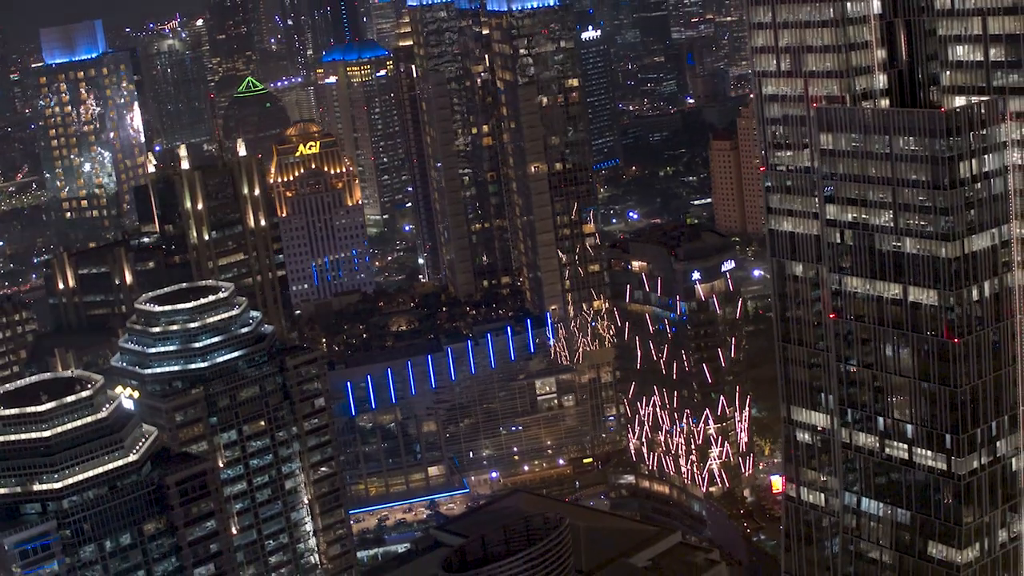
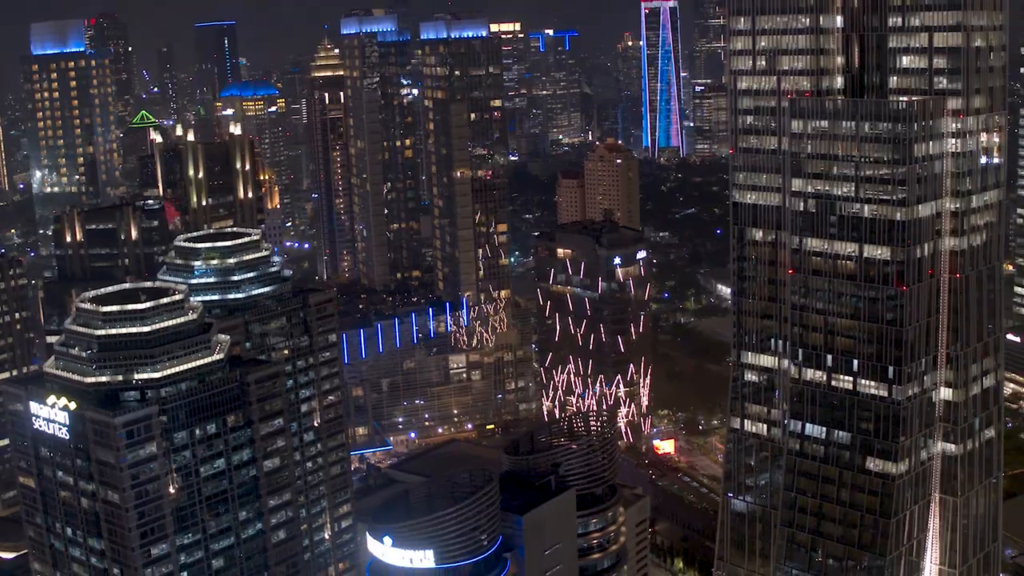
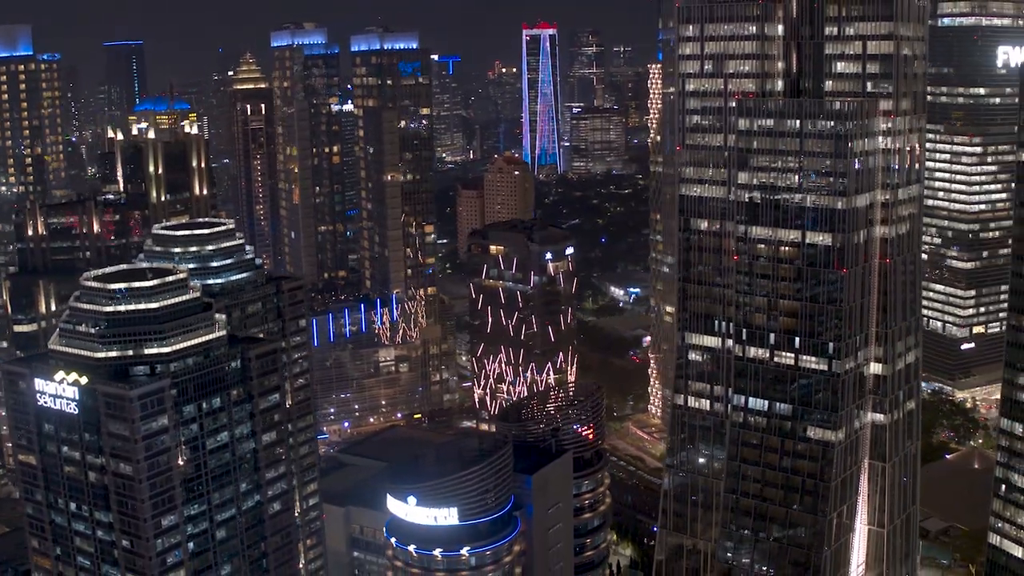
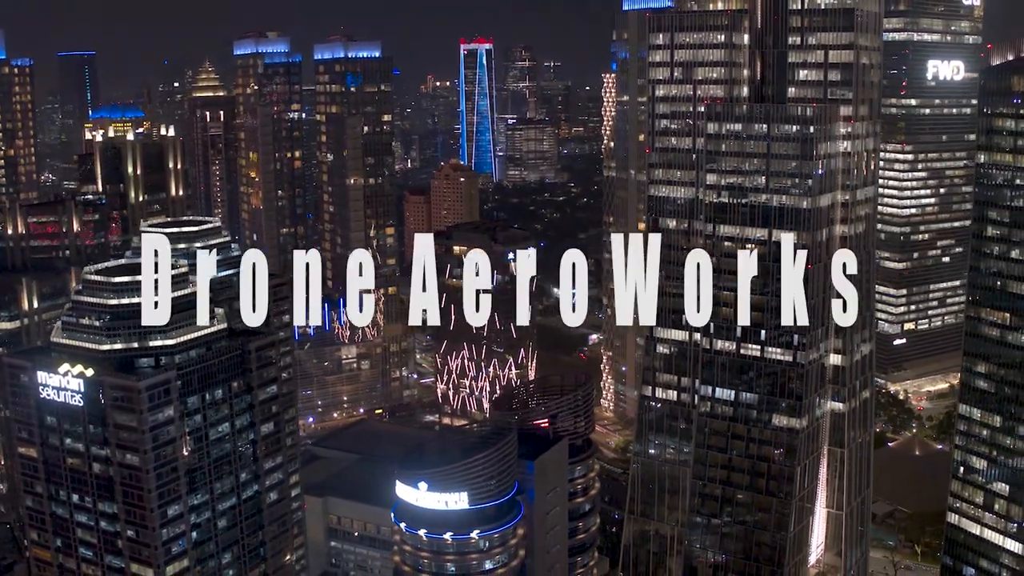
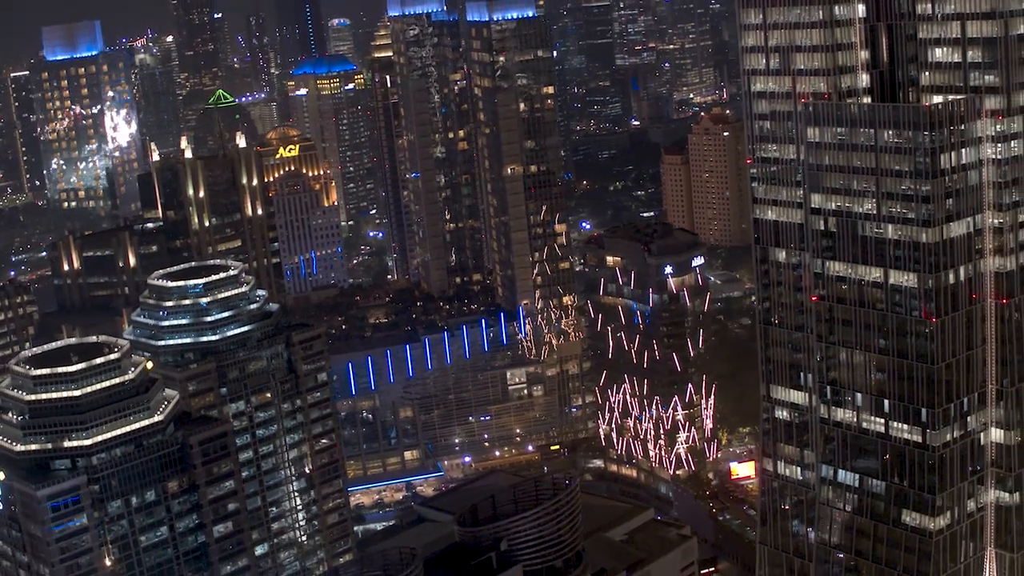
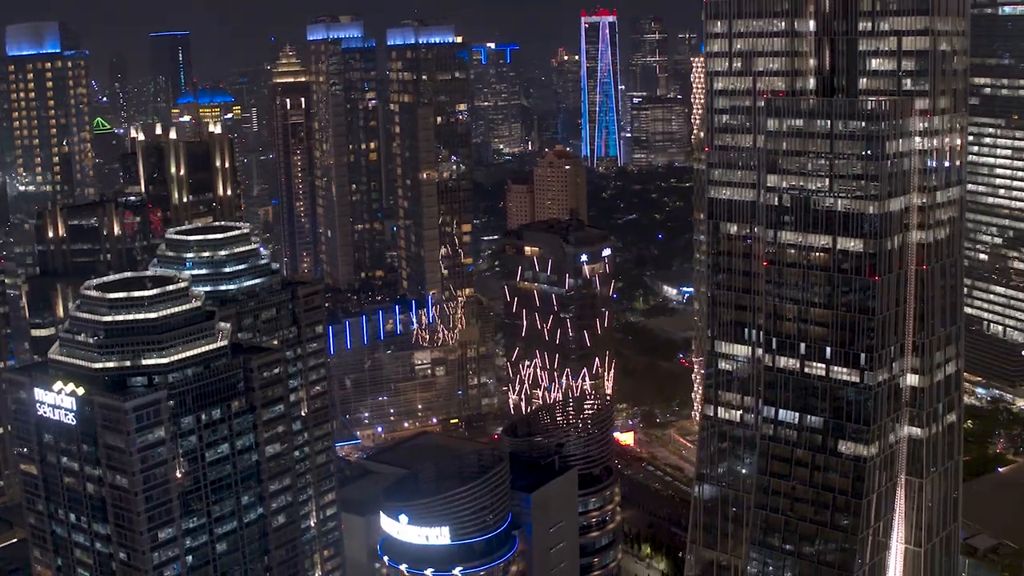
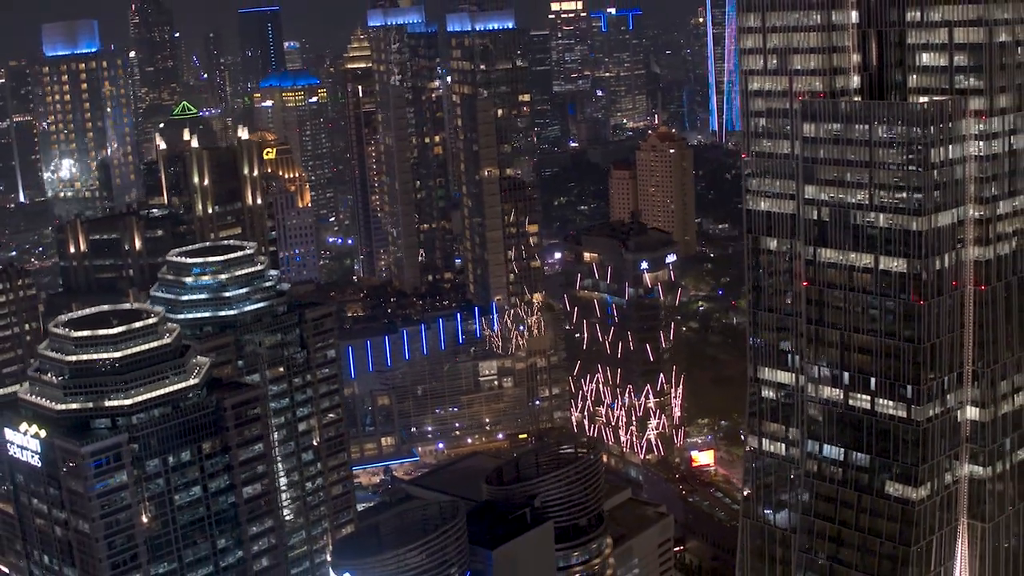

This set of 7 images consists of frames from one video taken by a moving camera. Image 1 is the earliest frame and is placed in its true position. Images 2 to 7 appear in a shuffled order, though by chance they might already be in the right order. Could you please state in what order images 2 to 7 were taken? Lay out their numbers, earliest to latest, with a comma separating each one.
5, 7, 2, 6, 3, 4
